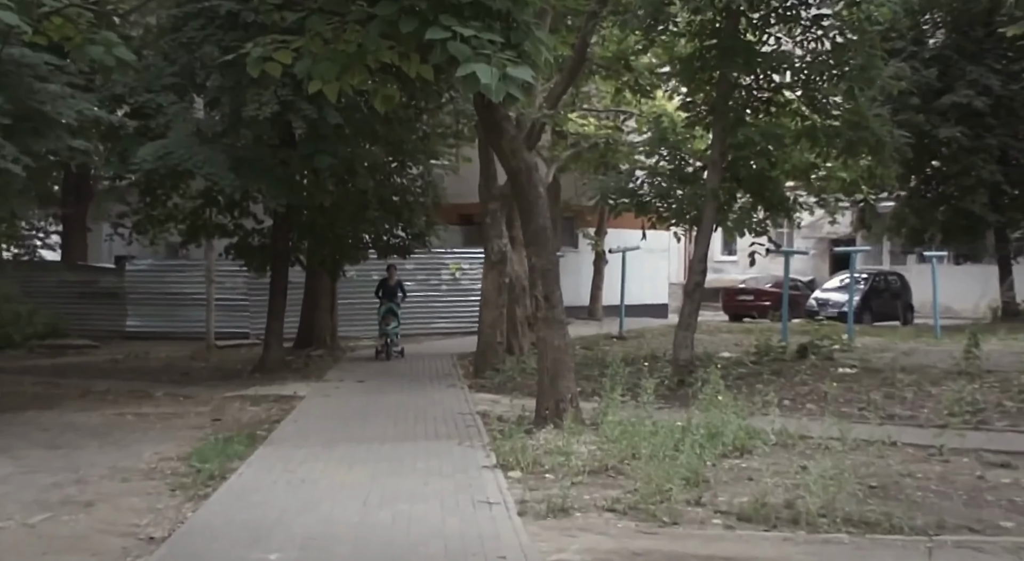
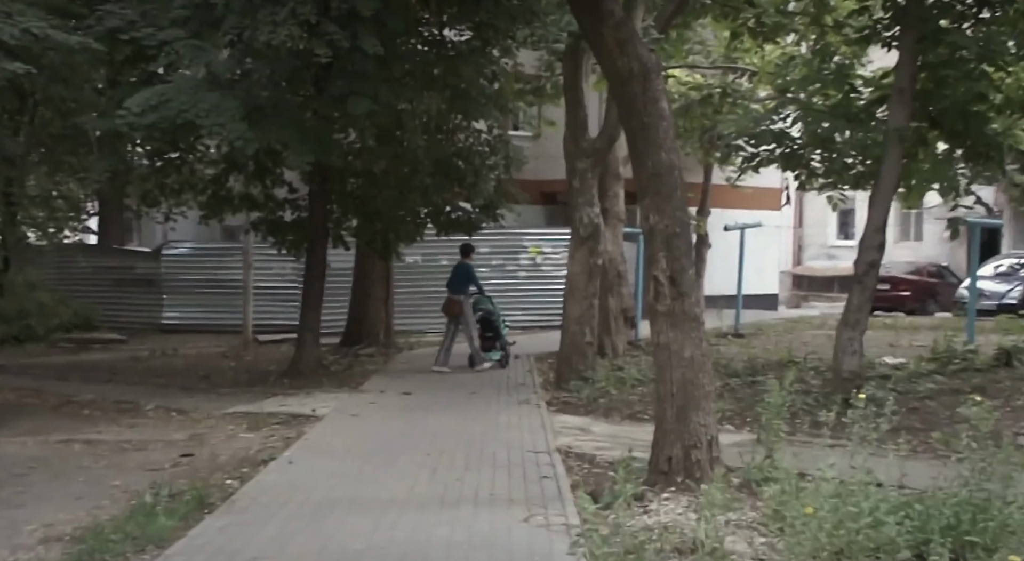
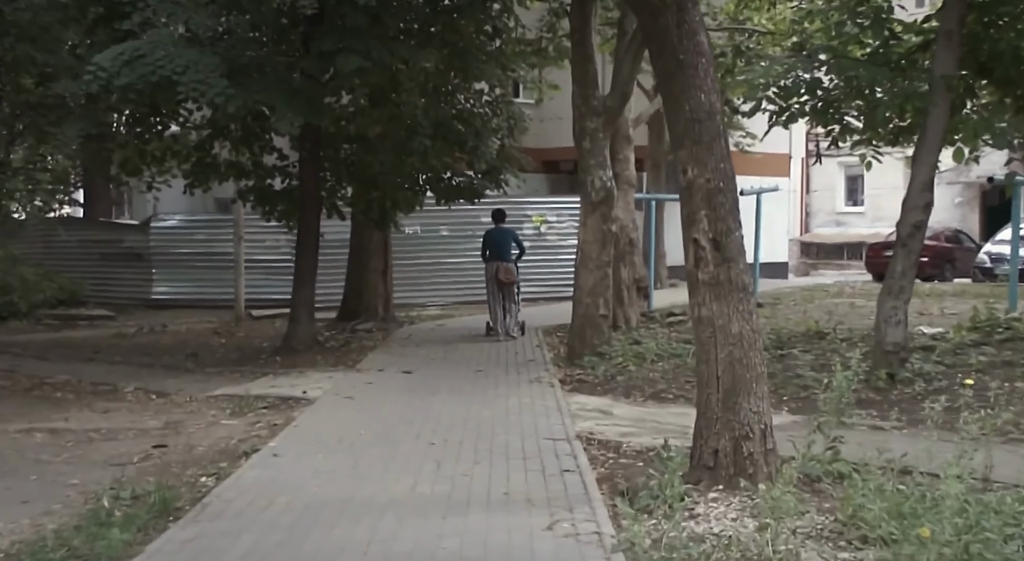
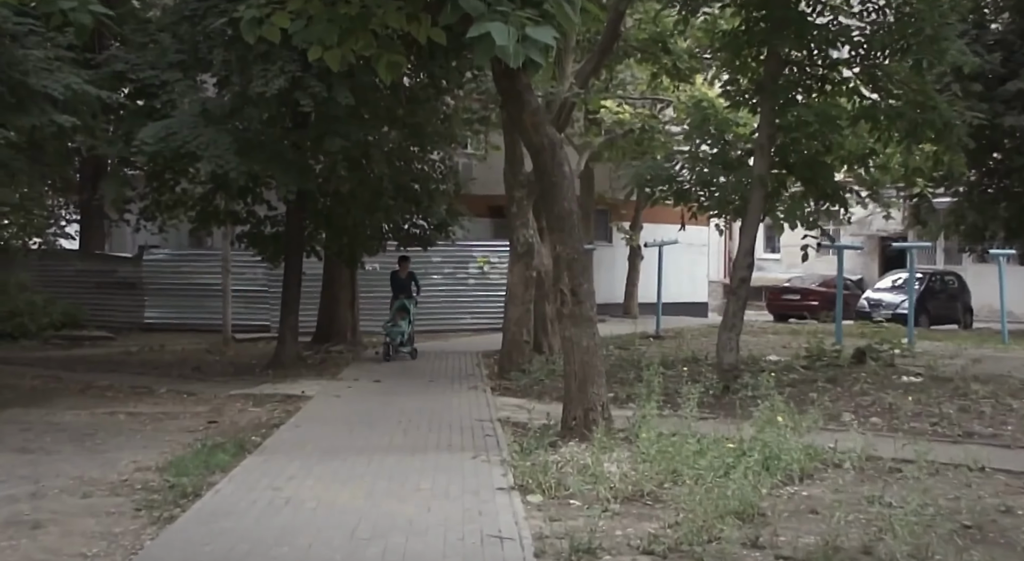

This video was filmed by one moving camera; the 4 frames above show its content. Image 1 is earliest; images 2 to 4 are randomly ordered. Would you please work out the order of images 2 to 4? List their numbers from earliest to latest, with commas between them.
4, 2, 3
